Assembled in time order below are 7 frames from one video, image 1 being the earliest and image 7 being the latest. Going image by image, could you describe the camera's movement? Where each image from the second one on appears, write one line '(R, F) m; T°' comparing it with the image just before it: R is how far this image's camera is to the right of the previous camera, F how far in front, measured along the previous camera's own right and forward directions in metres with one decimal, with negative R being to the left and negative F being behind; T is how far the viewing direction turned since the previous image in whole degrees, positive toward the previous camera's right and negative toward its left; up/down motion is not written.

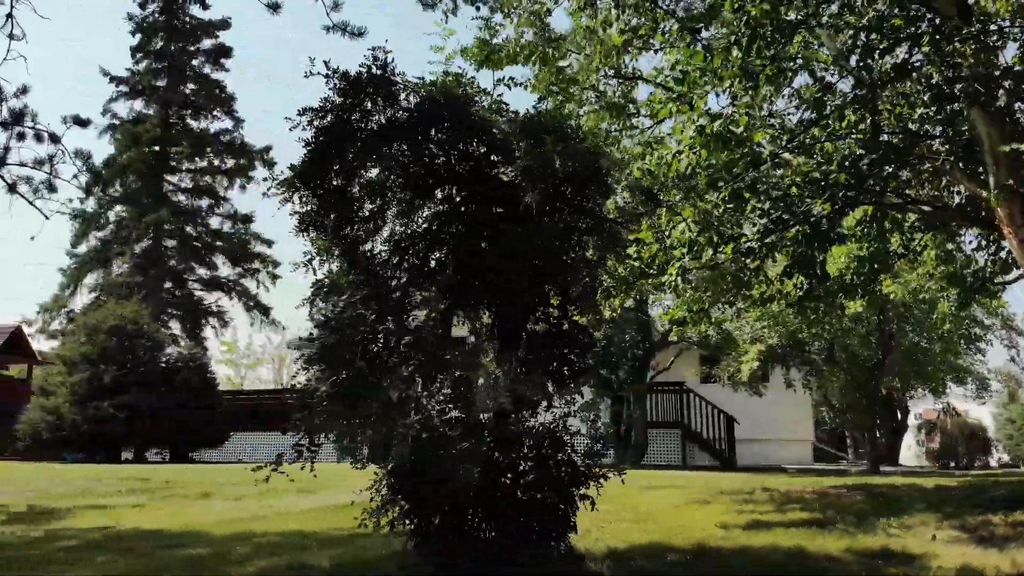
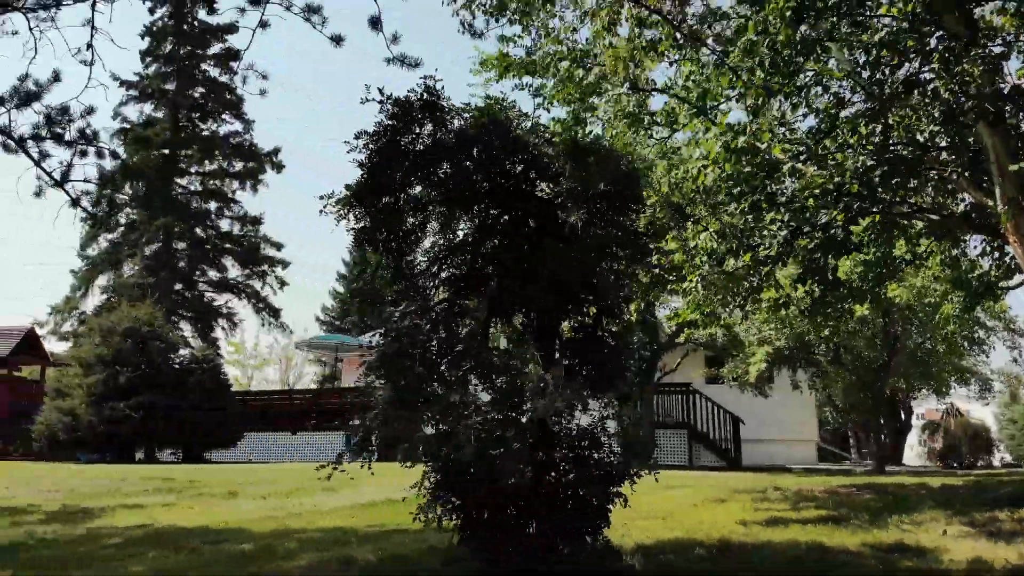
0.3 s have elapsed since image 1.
(-0.3, -0.3) m; 0°
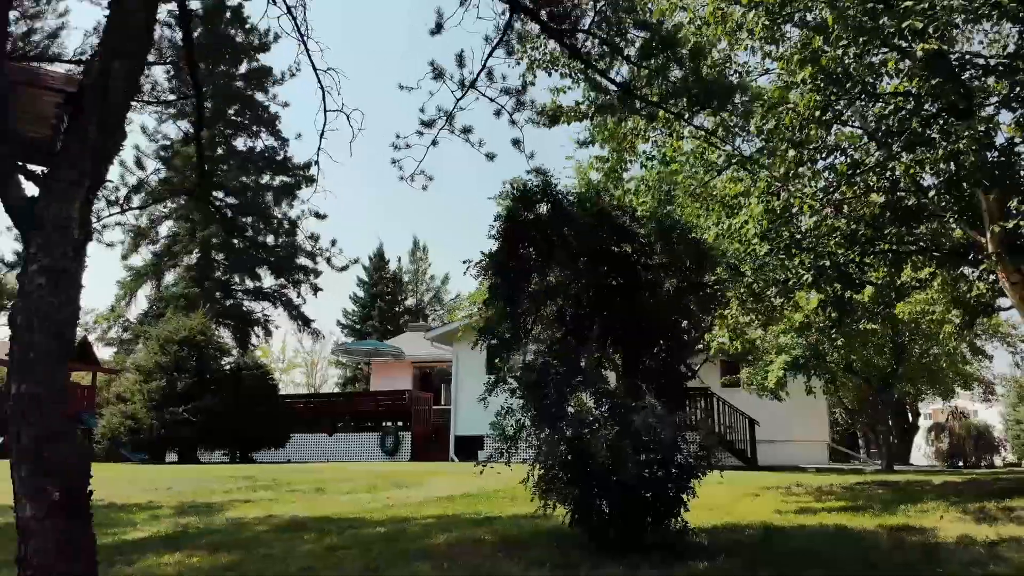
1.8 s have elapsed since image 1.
(-0.8, -1.5) m; 0°
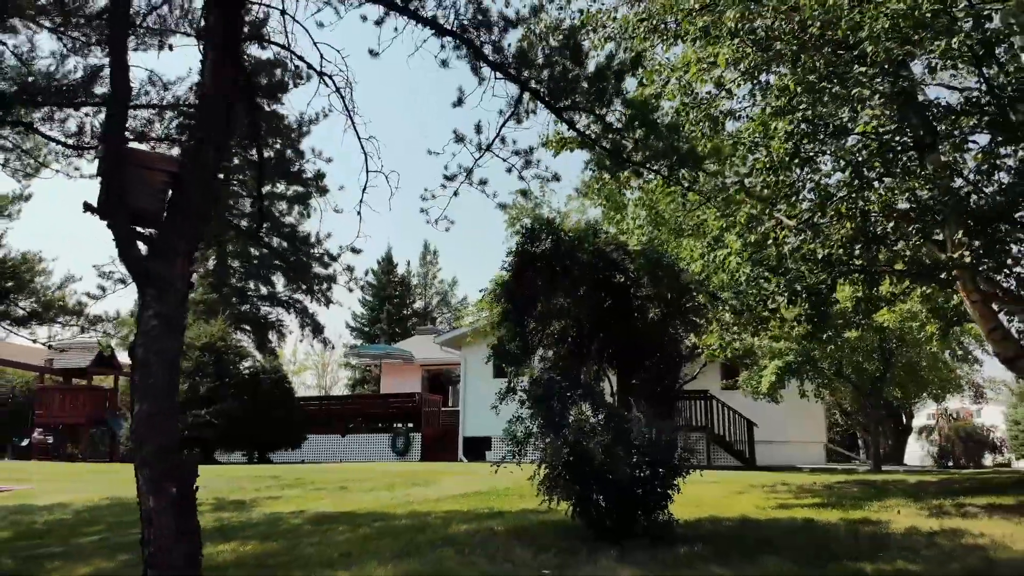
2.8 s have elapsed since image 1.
(0.0, -1.0) m; 0°
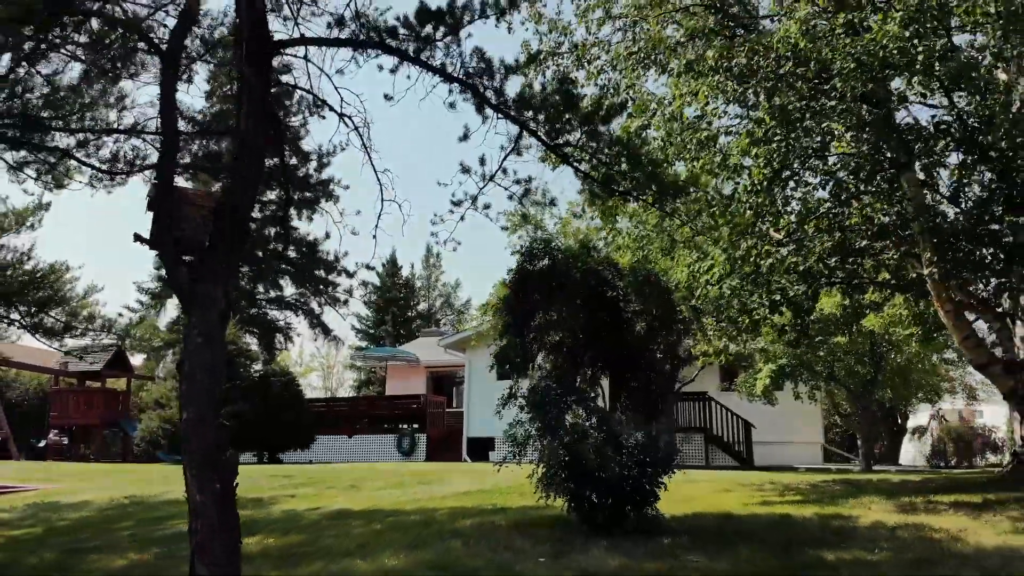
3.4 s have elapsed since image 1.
(0.0, -0.7) m; 0°
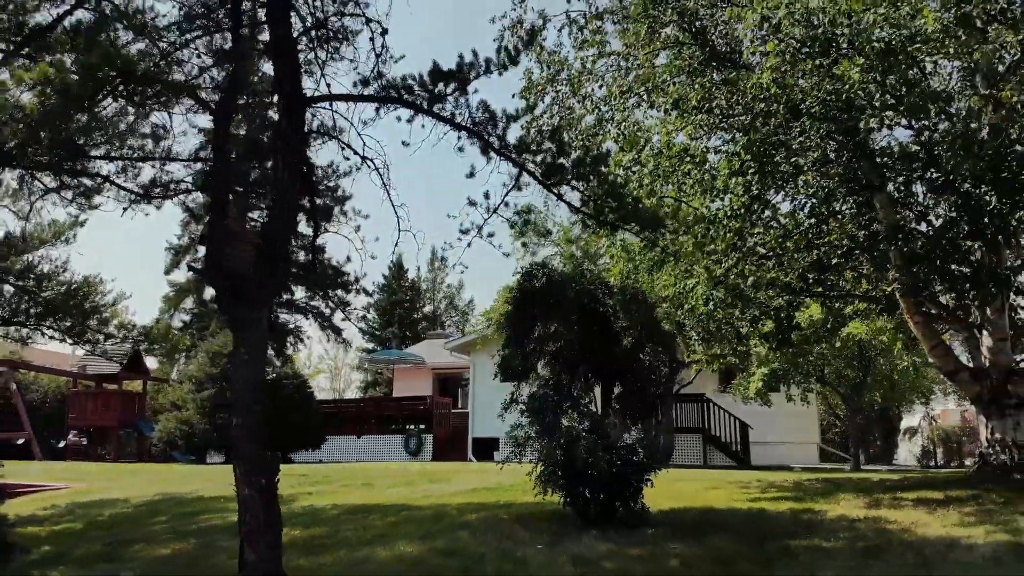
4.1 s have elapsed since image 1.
(0.0, -0.9) m; 0°
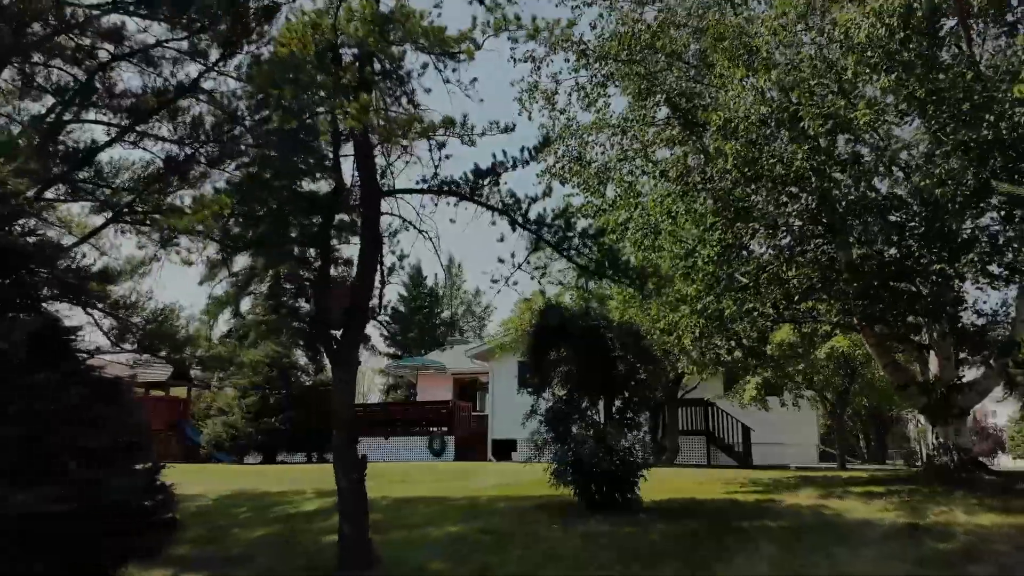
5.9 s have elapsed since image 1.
(-0.1, -2.4) m; -1°
